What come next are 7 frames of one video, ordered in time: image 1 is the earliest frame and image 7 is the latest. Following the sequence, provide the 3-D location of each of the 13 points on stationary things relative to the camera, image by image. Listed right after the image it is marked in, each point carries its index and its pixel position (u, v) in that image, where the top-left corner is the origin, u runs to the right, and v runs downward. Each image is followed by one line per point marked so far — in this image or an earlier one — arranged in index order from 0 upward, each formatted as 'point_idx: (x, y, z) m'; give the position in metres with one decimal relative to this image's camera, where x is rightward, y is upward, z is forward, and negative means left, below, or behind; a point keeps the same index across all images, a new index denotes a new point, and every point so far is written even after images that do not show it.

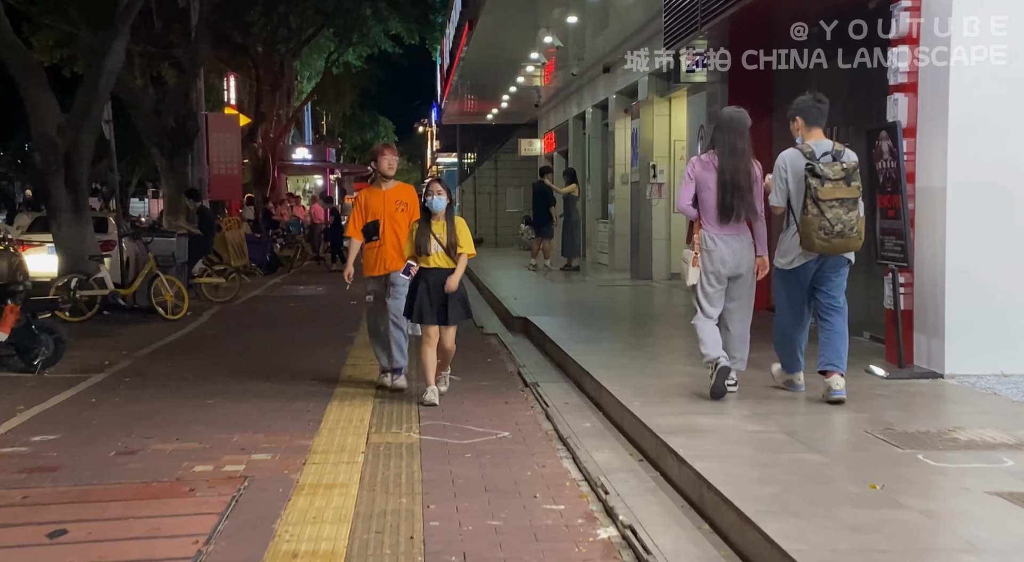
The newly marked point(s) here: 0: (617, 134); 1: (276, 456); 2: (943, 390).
0: (+2.0, +2.7, +18.6) m
1: (-1.3, -1.0, +5.7) m
2: (+2.8, -0.7, +6.4) m
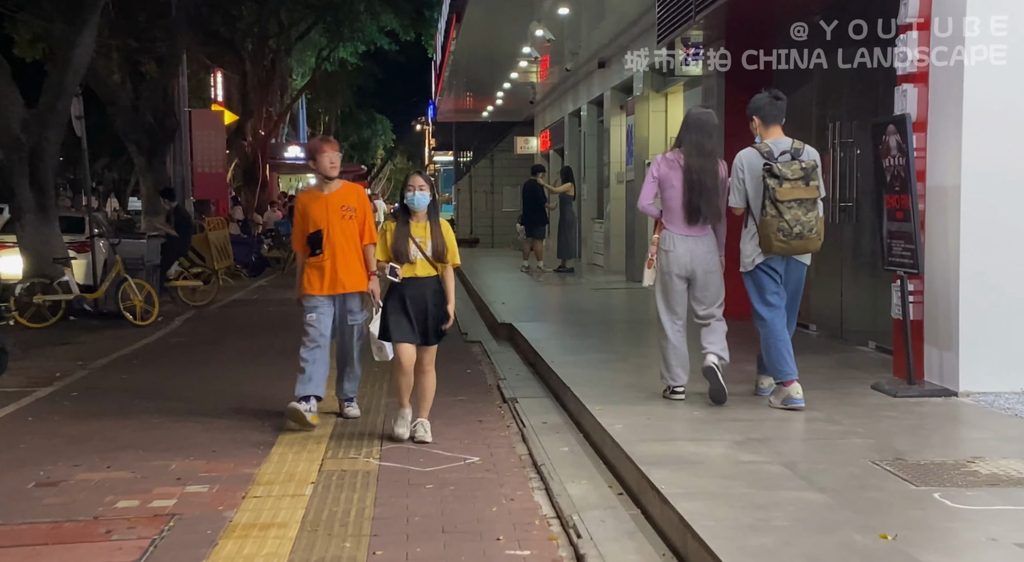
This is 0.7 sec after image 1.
0: (+1.8, +2.7, +18.0) m
1: (-1.5, -1.0, +5.1) m
2: (+2.6, -0.7, +5.8) m
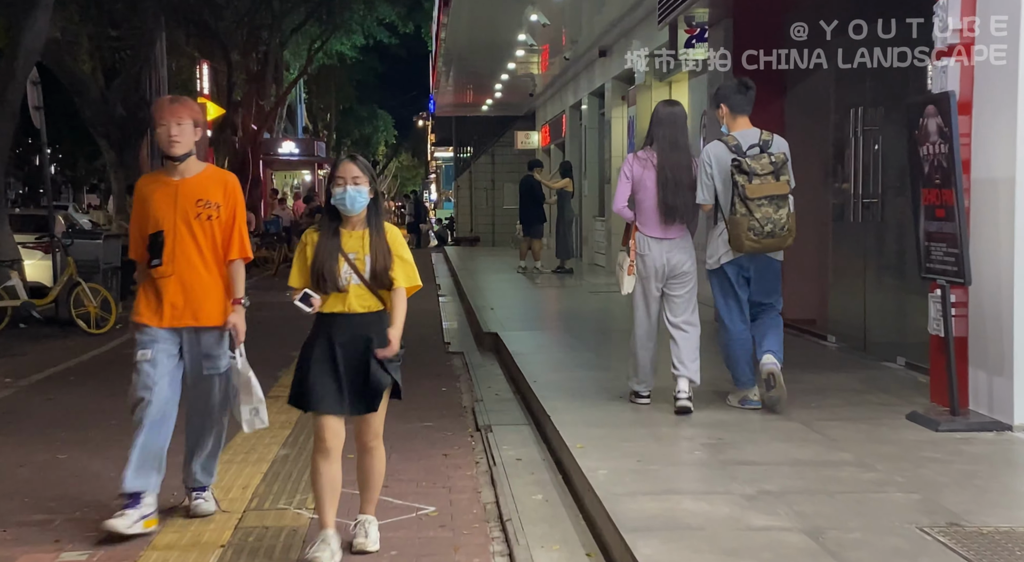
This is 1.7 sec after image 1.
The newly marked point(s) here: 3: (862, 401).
0: (+1.7, +2.6, +17.0) m
1: (-1.7, -1.1, +4.1) m
2: (+2.4, -0.8, +4.8) m
3: (+2.1, -0.7, +6.0) m
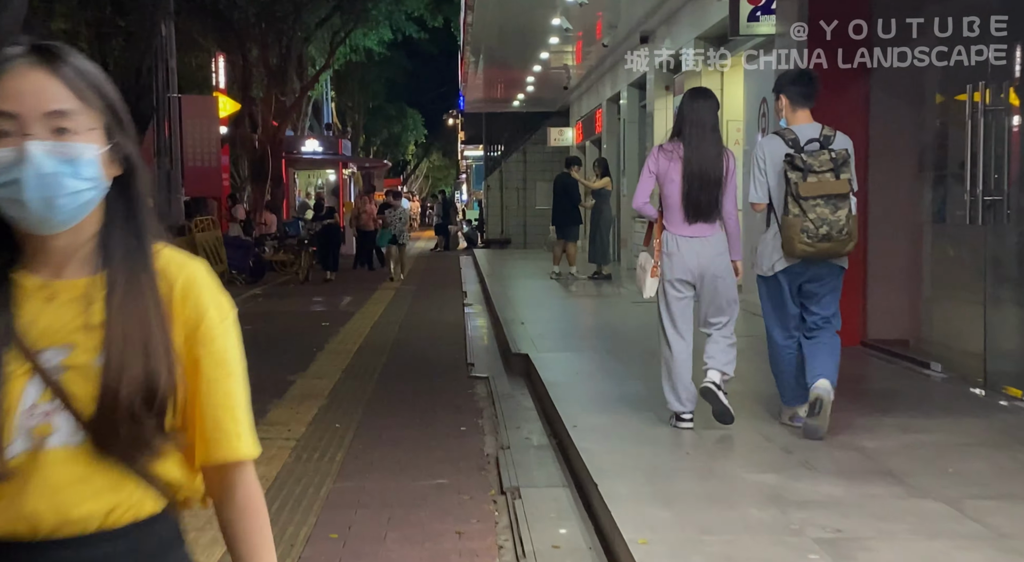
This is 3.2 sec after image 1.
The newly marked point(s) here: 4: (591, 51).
0: (+2.2, +2.5, +15.5) m
1: (-1.6, -1.2, +2.7) m
2: (+2.5, -0.9, +3.3) m
3: (+2.2, -0.8, +4.5) m
4: (+1.5, +4.3, +18.9) m
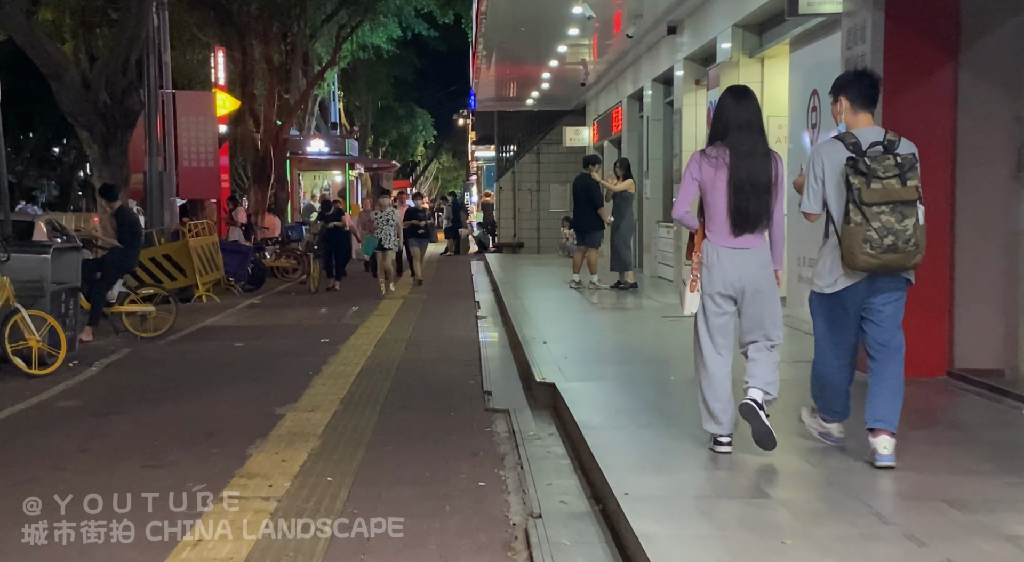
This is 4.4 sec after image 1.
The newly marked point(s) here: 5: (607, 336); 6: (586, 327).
0: (+2.5, +2.4, +14.3) m
1: (-1.5, -1.3, +1.6) m
2: (+2.7, -1.0, +2.1) m
3: (+2.4, -0.9, +3.3) m
4: (+1.8, +4.1, +17.7) m
5: (+1.0, -0.6, +10.4) m
6: (+0.8, -0.5, +10.9) m
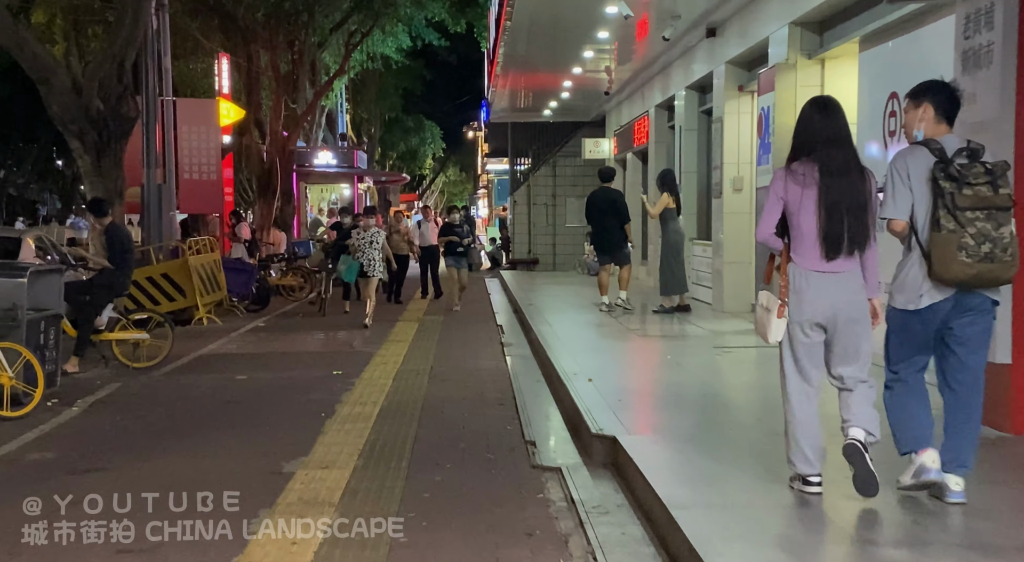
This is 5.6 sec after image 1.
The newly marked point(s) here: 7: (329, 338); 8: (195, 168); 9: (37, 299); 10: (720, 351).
0: (+2.8, +2.1, +13.2) m
1: (-1.2, -1.4, +0.4) m
2: (+2.9, -1.2, +1.0) m
3: (+2.7, -1.1, +2.2) m
4: (+2.1, +3.8, +16.6) m
5: (+1.3, -0.8, +9.2) m
6: (+1.1, -0.8, +9.8) m
7: (-2.4, -0.7, +13.0) m
8: (-5.0, +1.8, +15.9) m
9: (-4.0, -0.2, +8.5) m
10: (+2.1, -0.7, +10.2) m
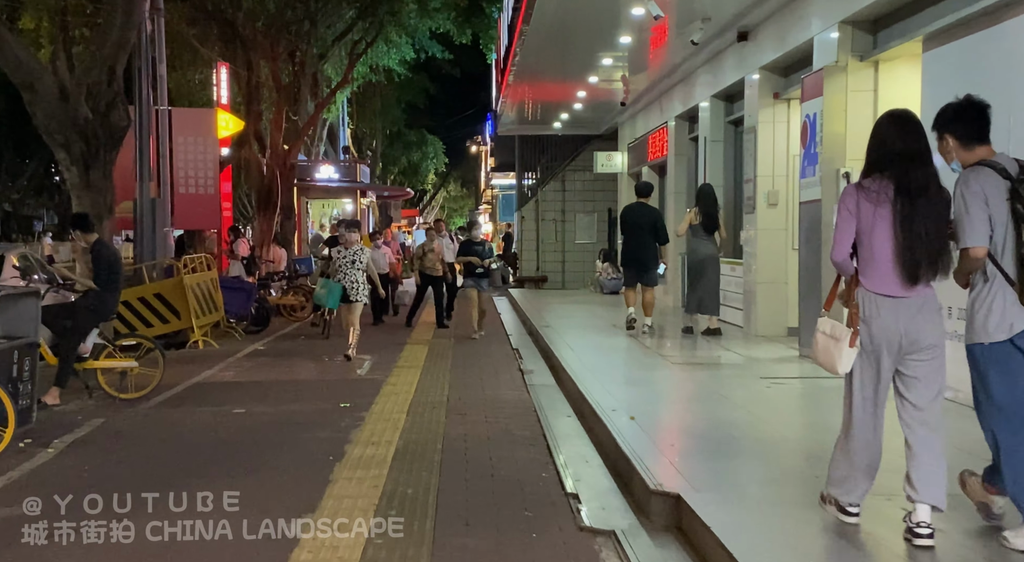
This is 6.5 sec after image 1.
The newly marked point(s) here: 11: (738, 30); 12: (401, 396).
0: (+3.0, +1.8, +12.3) m
1: (-0.9, -1.5, -0.5) m
2: (+3.2, -1.2, 0.0) m
3: (+2.9, -1.2, +1.2) m
4: (+2.4, +3.5, +15.7) m
5: (+1.5, -1.0, +8.3) m
6: (+1.4, -1.0, +8.9) m
7: (-2.2, -1.0, +12.1) m
8: (-4.8, +1.5, +15.0) m
9: (-3.8, -0.3, +7.6) m
10: (+2.3, -0.9, +9.3) m
11: (+2.9, +3.2, +13.0) m
12: (-1.1, -1.1, +9.6) m
